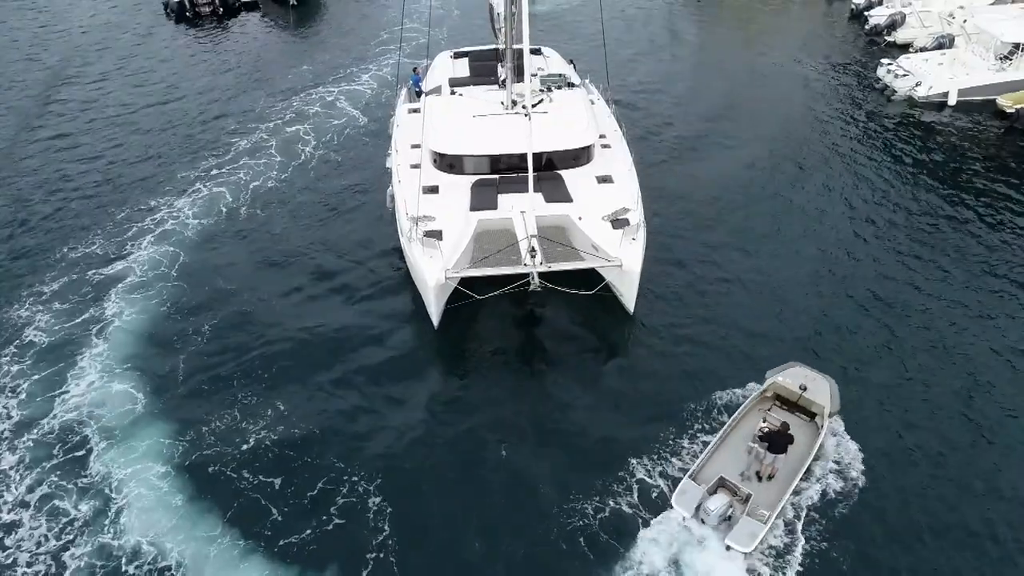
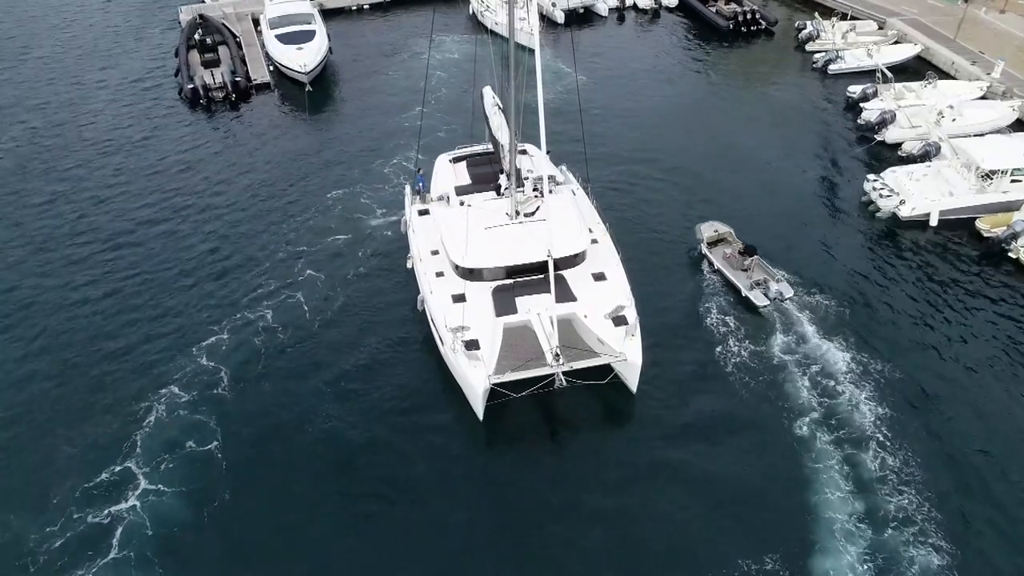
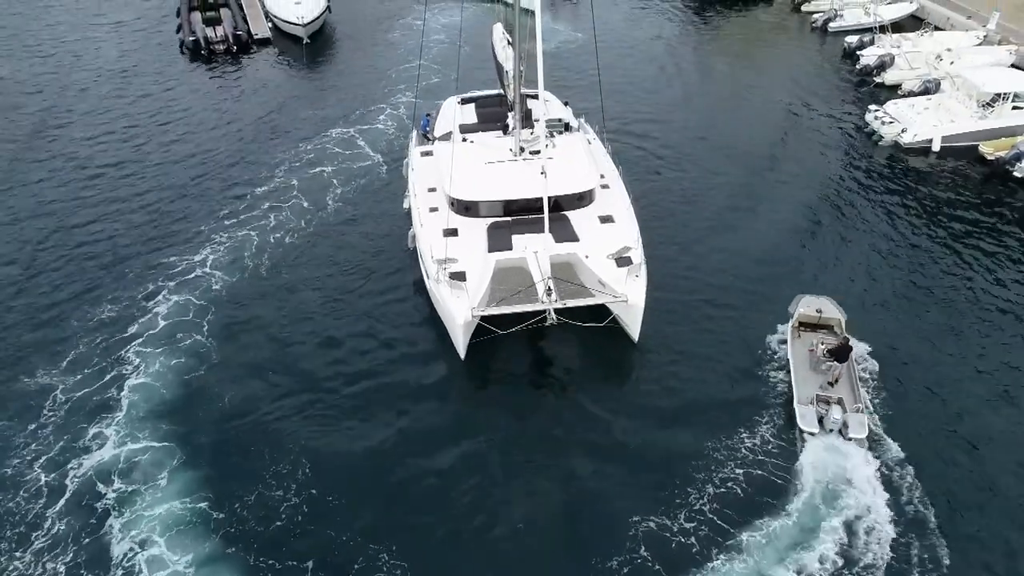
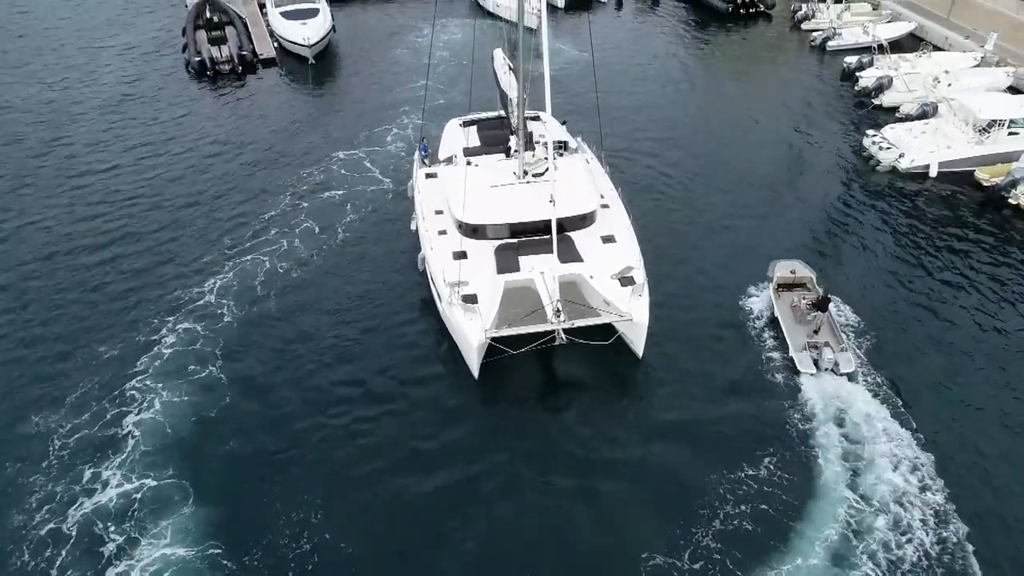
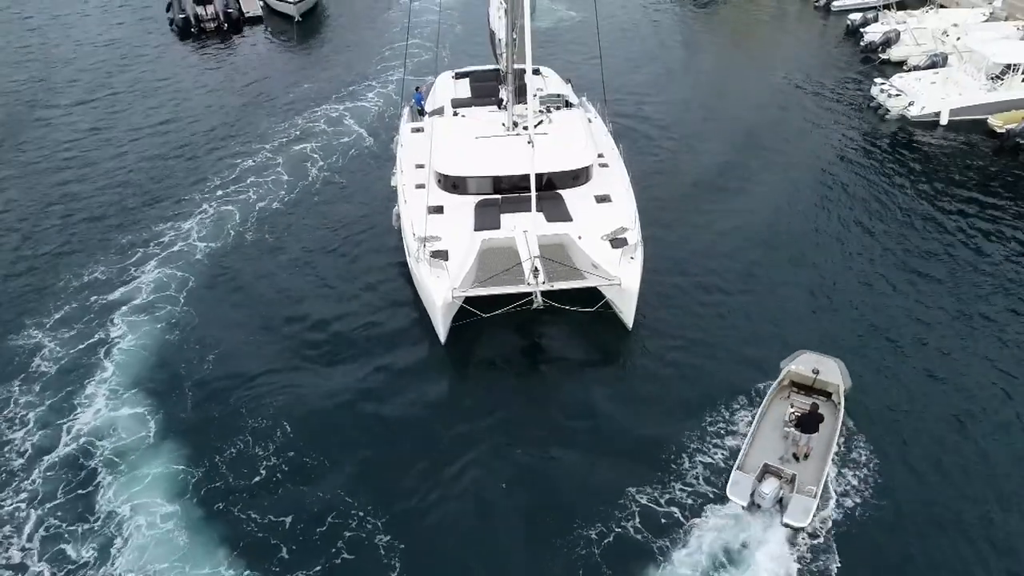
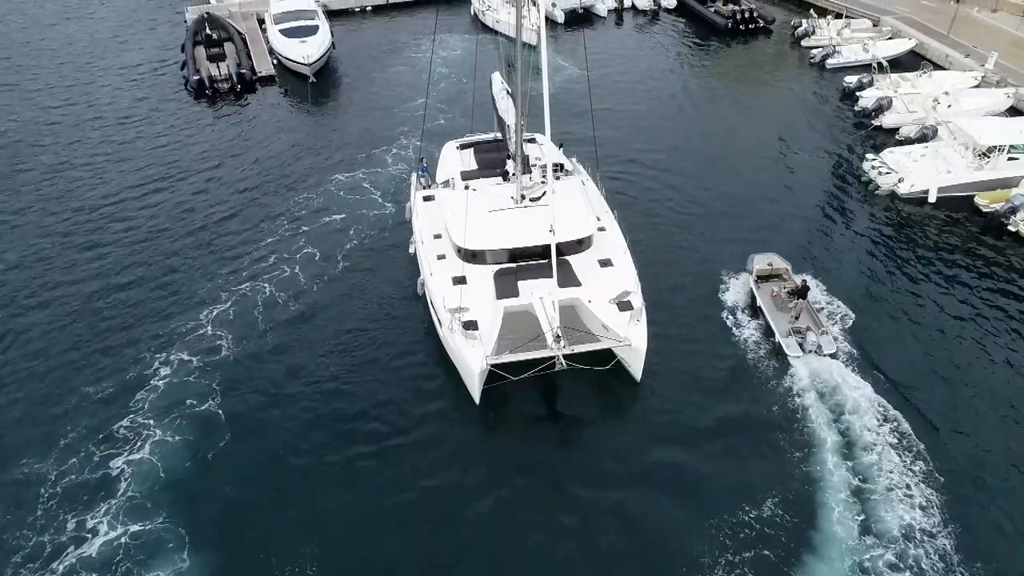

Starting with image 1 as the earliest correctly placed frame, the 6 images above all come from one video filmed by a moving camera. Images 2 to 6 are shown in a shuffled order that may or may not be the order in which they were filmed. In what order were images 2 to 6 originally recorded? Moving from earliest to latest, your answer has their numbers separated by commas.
5, 3, 4, 6, 2
